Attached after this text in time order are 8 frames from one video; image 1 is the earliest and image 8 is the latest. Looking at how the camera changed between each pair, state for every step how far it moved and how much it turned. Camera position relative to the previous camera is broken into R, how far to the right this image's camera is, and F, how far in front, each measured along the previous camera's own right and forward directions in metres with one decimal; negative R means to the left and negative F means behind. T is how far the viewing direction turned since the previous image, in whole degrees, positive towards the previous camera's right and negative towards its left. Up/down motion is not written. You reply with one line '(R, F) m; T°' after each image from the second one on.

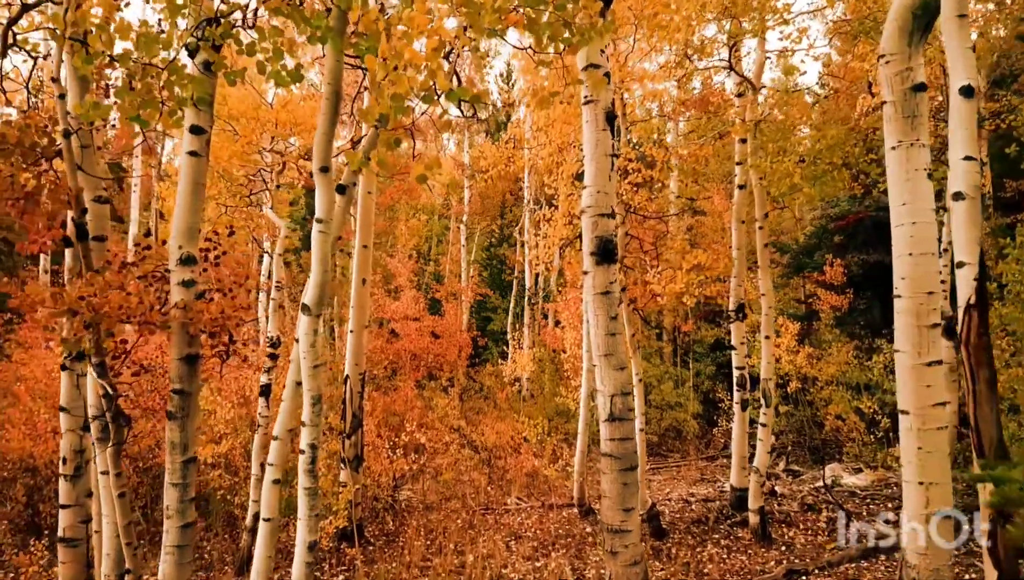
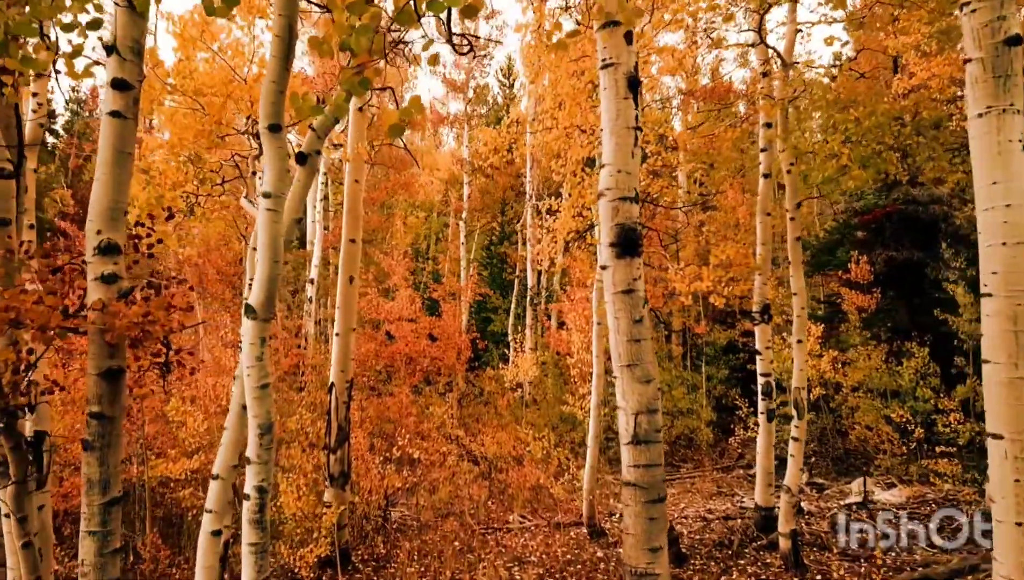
(0.0, +0.9) m; 0°
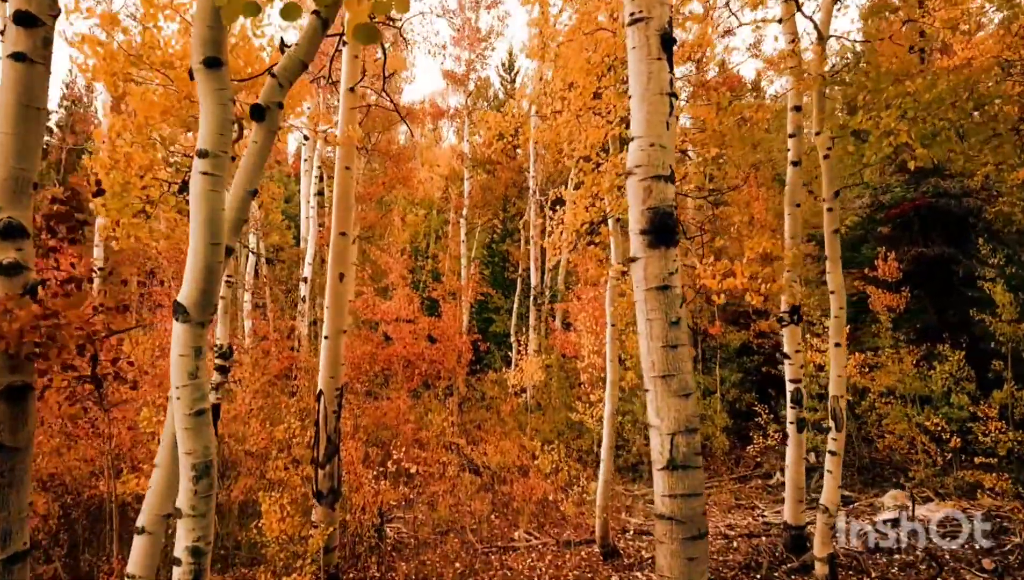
(0.0, +0.7) m; 0°
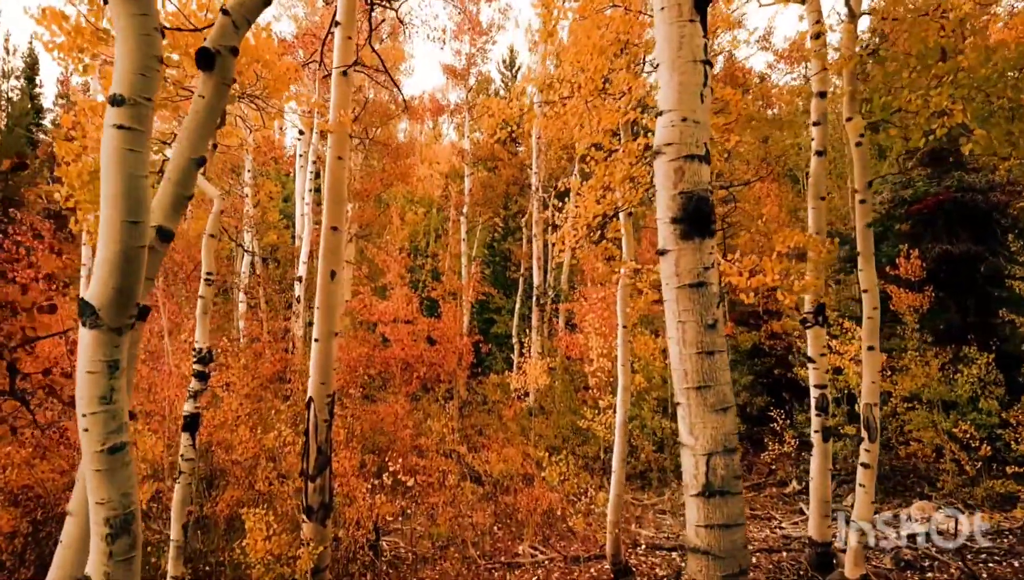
(0.0, +0.5) m; 0°
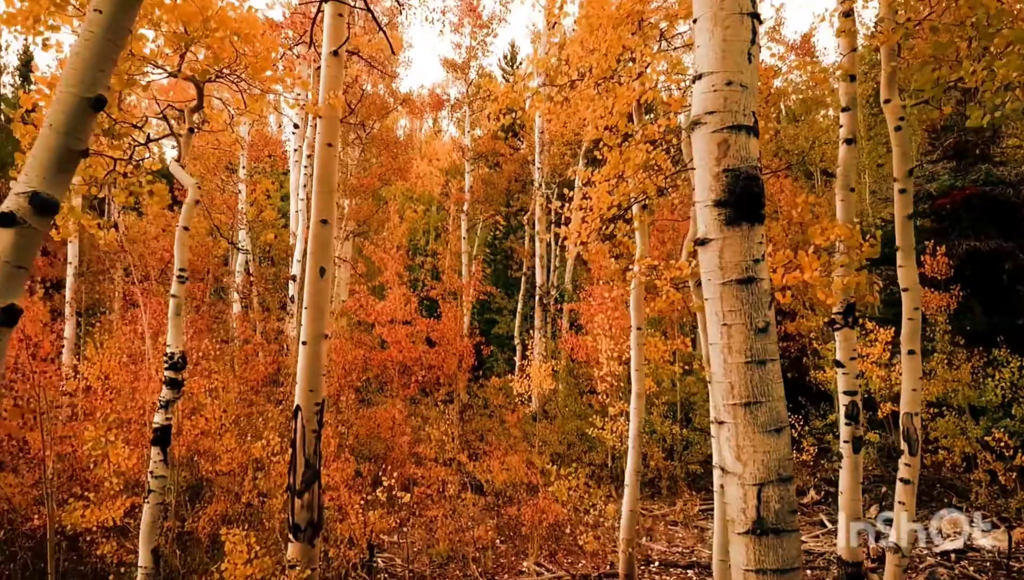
(0.0, +0.6) m; 0°
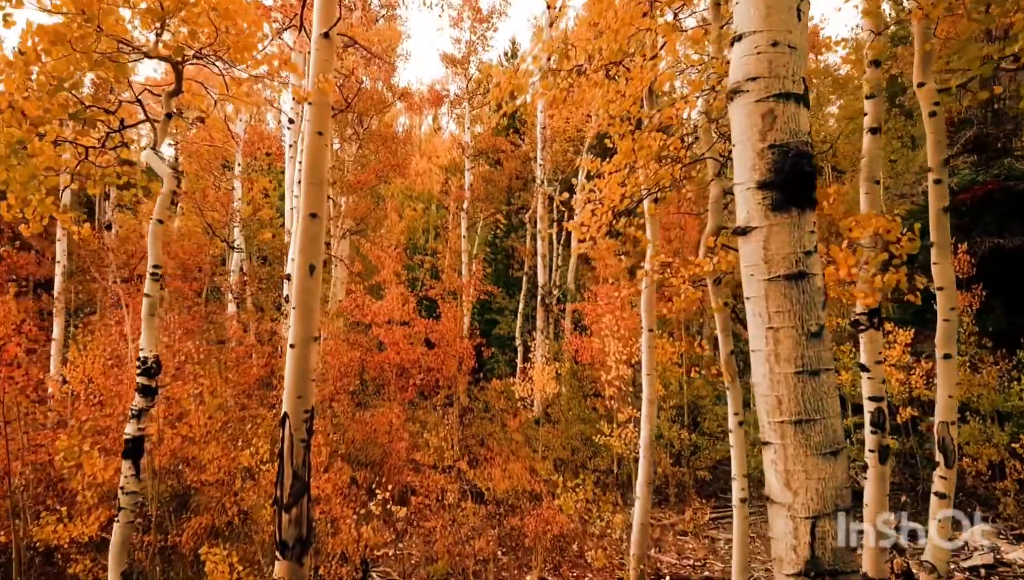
(0.0, +0.4) m; 0°
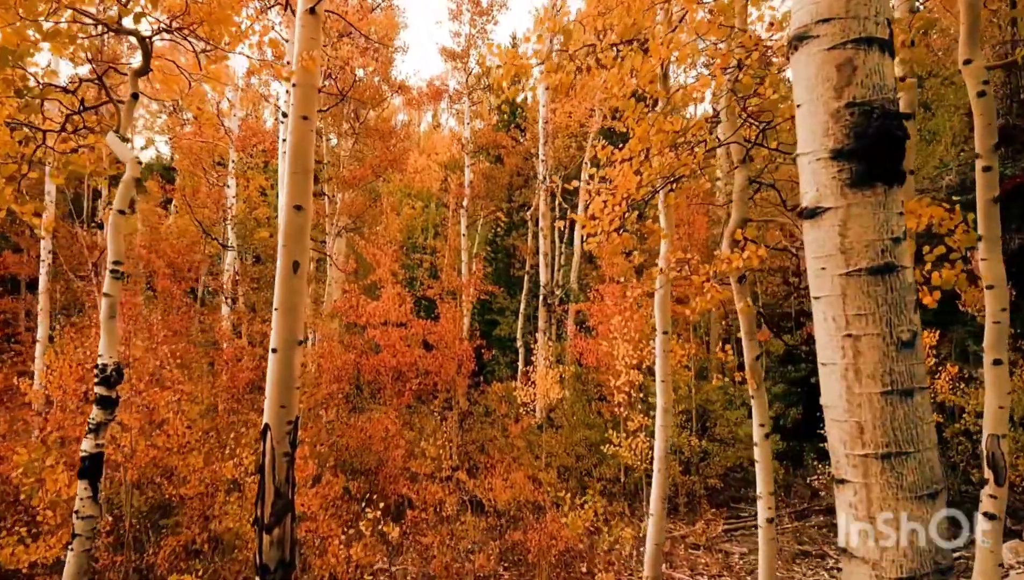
(0.0, +0.5) m; 0°
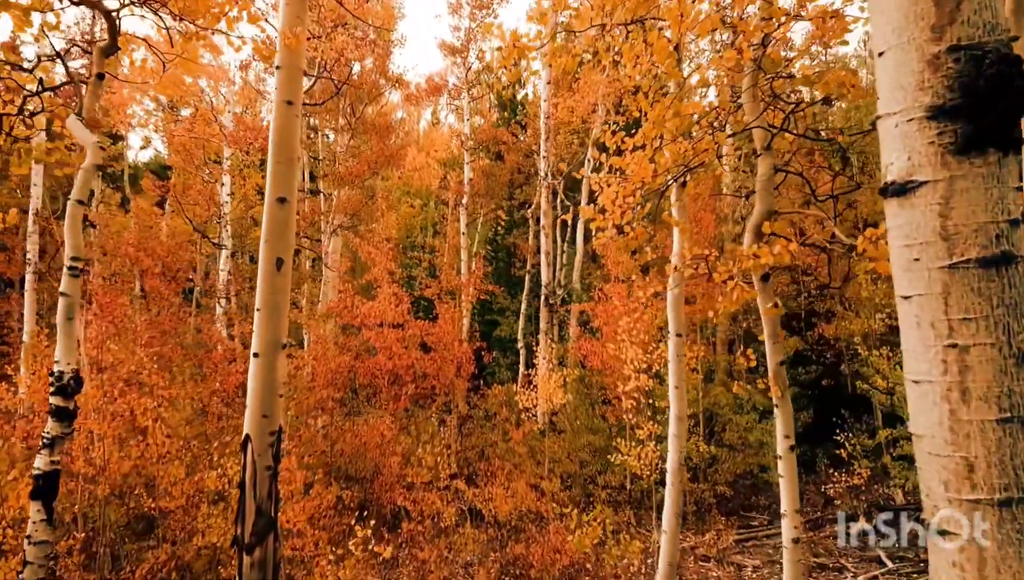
(0.0, +0.4) m; 0°
